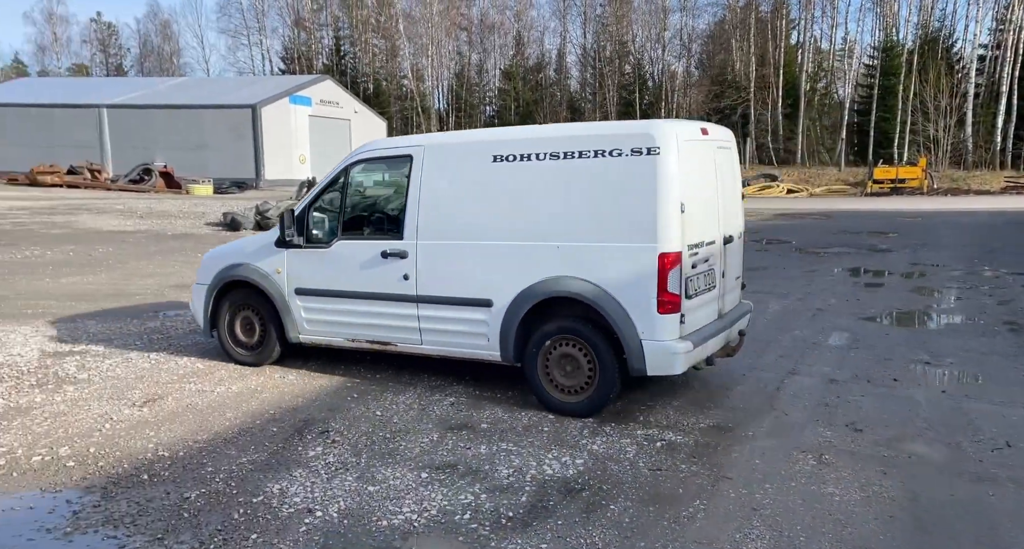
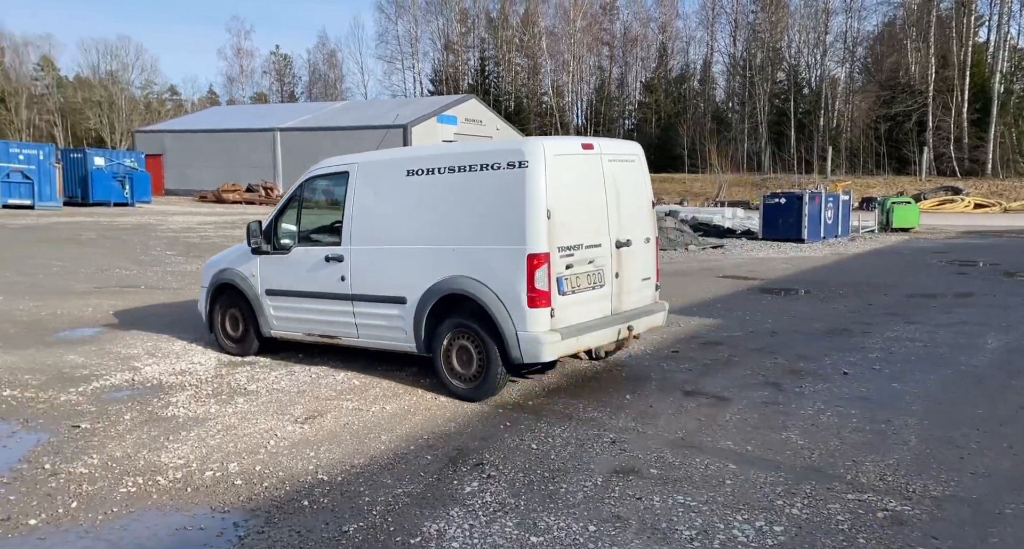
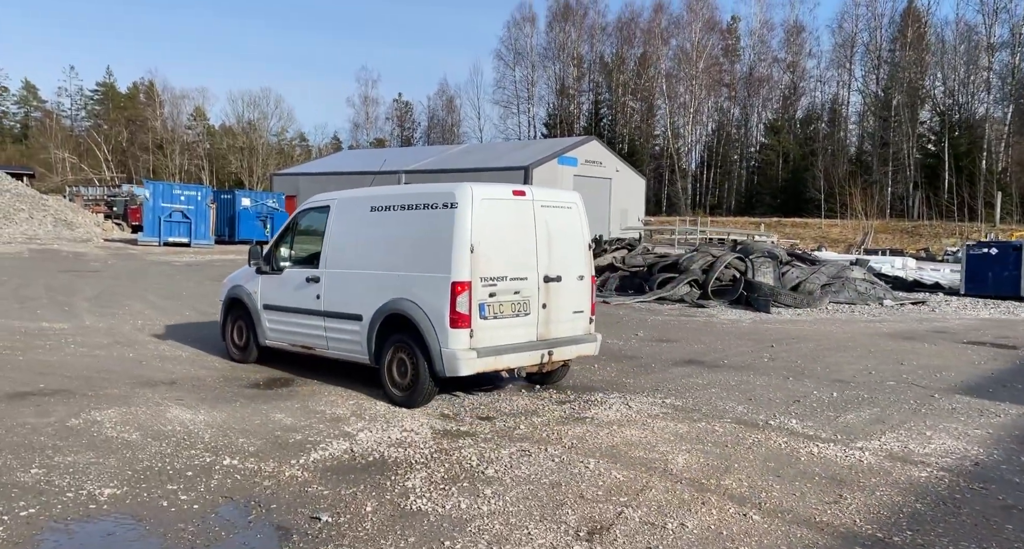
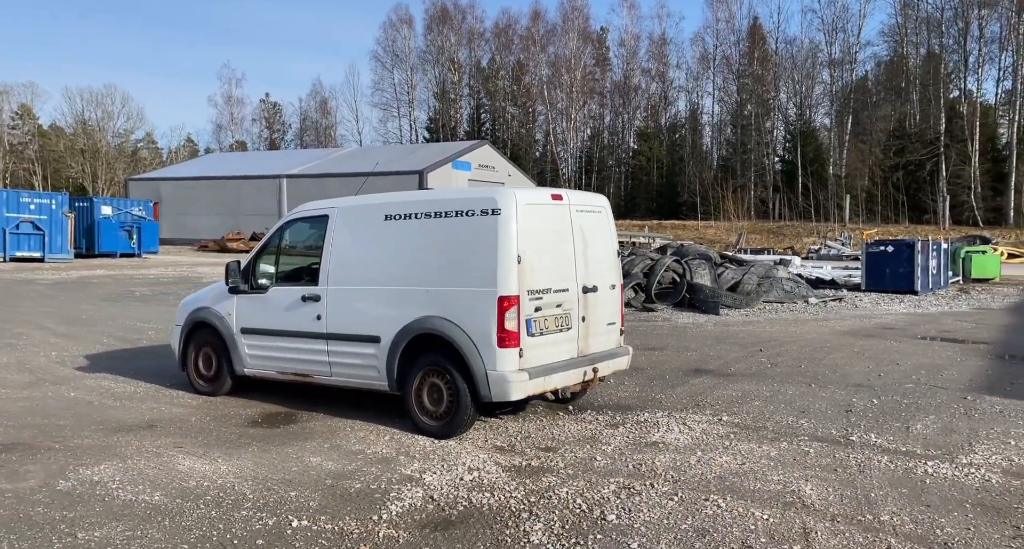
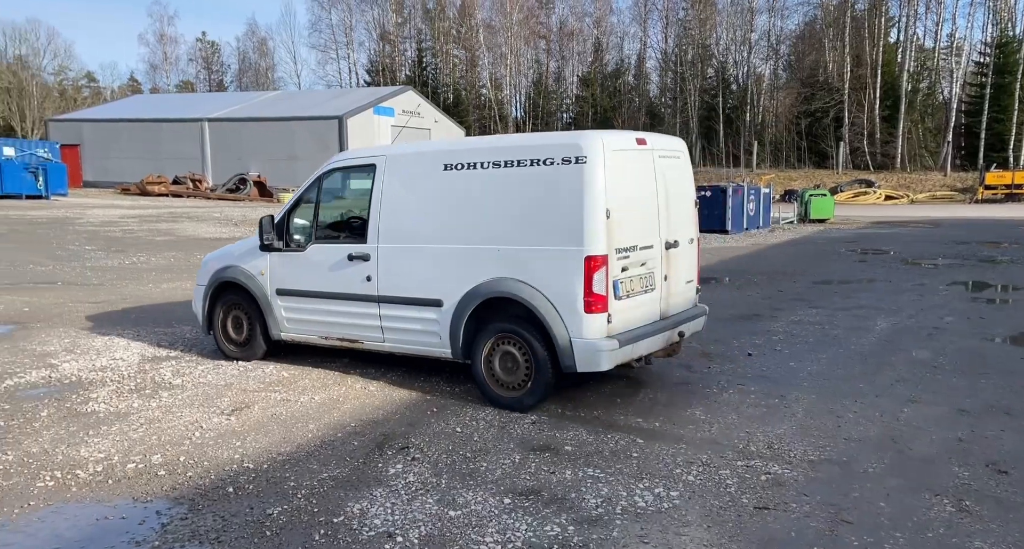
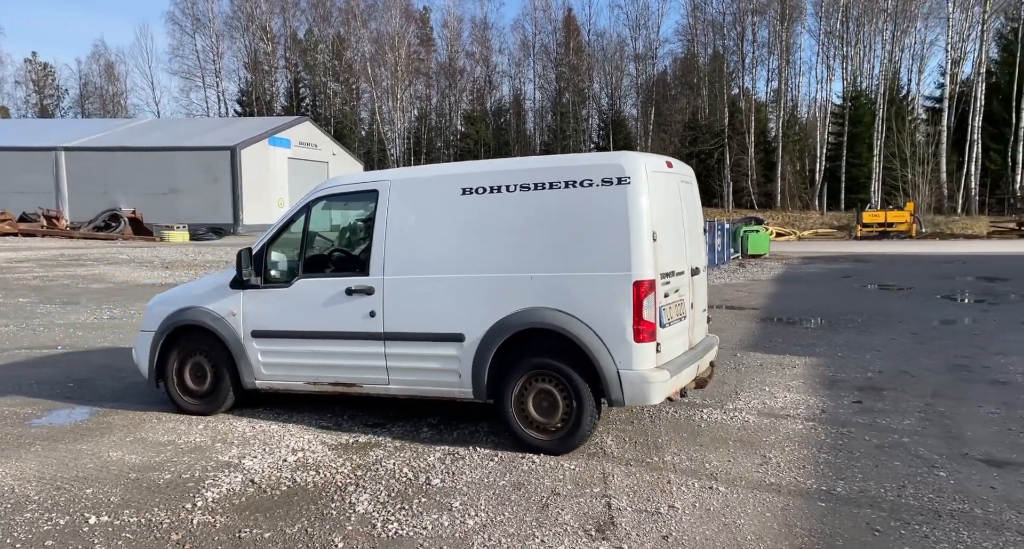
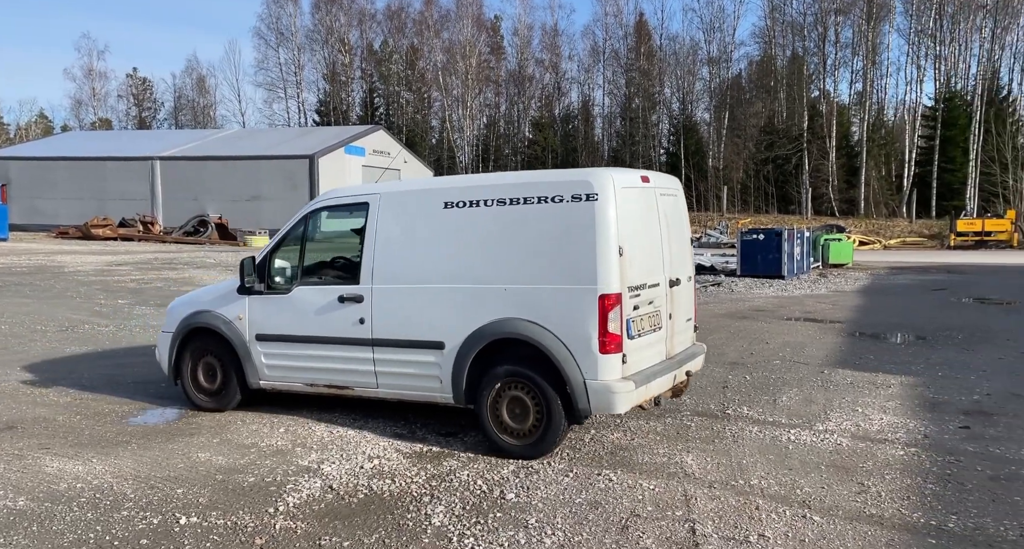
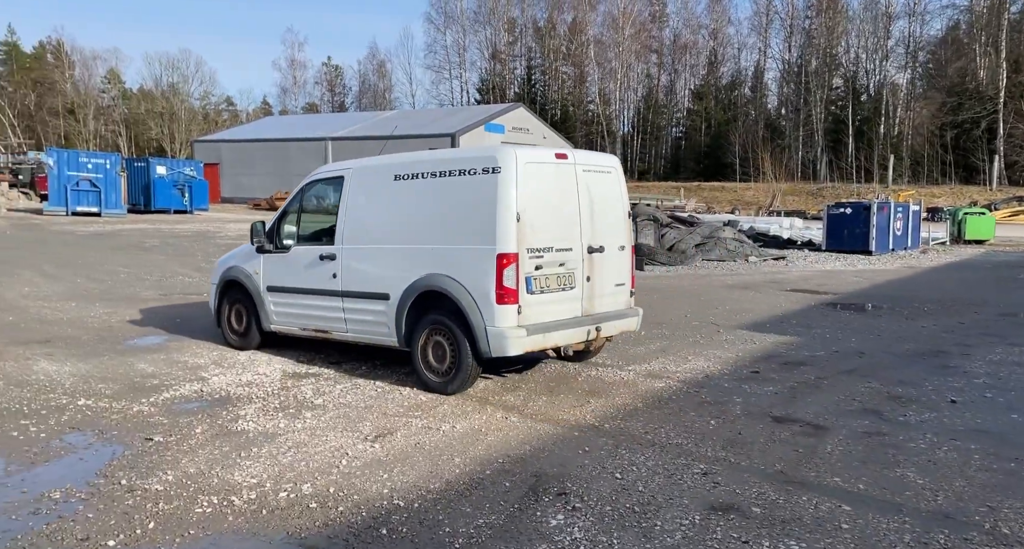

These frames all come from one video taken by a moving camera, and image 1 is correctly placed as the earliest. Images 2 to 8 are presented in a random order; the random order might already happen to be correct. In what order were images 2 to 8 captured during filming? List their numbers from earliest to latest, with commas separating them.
5, 2, 8, 3, 4, 7, 6
